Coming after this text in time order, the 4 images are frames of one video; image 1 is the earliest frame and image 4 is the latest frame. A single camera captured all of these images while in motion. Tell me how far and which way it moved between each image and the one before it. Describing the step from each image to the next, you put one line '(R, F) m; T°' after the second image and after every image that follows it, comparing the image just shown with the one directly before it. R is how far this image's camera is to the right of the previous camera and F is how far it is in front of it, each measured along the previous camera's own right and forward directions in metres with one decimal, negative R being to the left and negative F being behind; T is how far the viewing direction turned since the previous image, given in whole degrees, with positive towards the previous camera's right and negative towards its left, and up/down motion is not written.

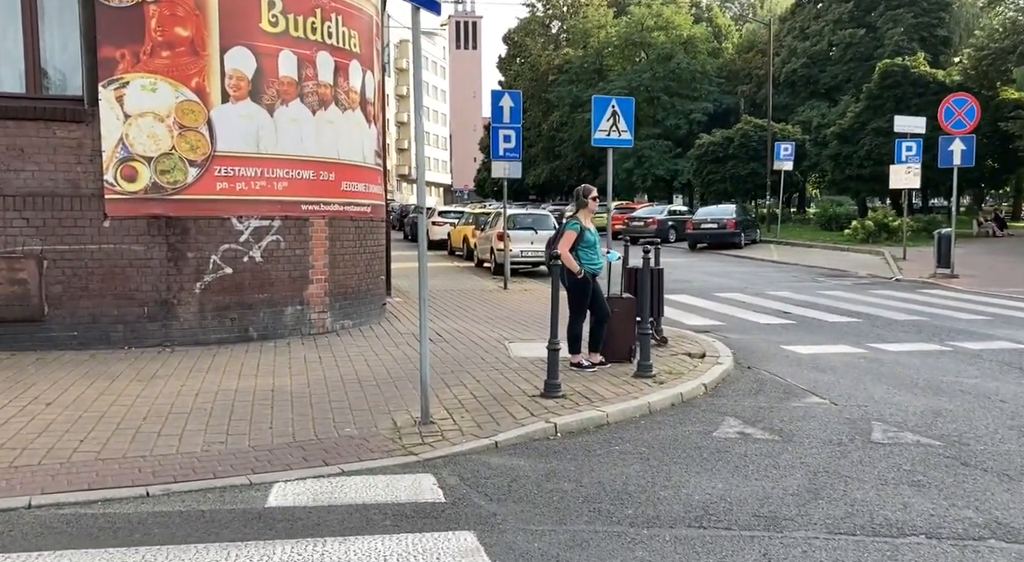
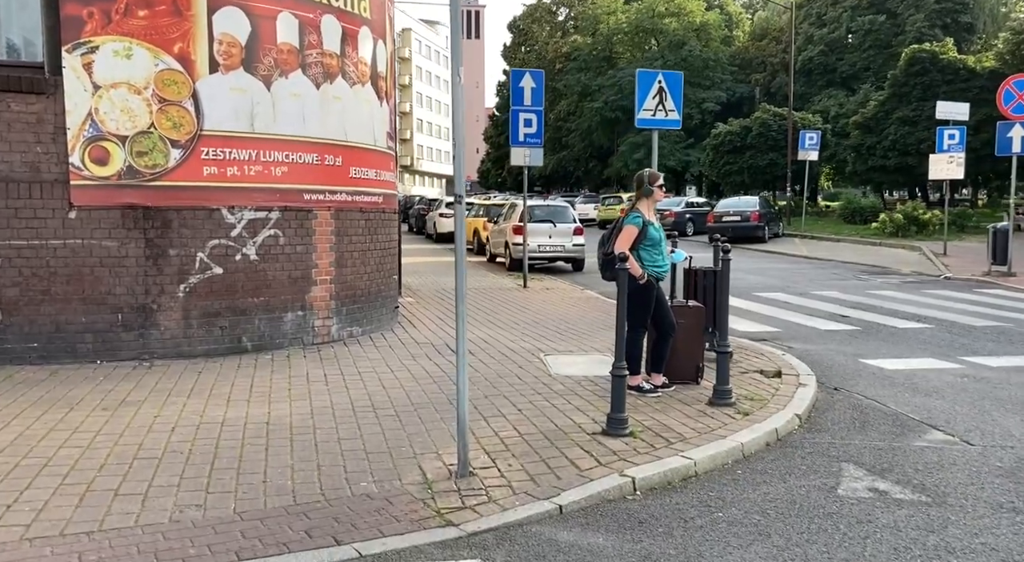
(-0.4, +1.3) m; 0°
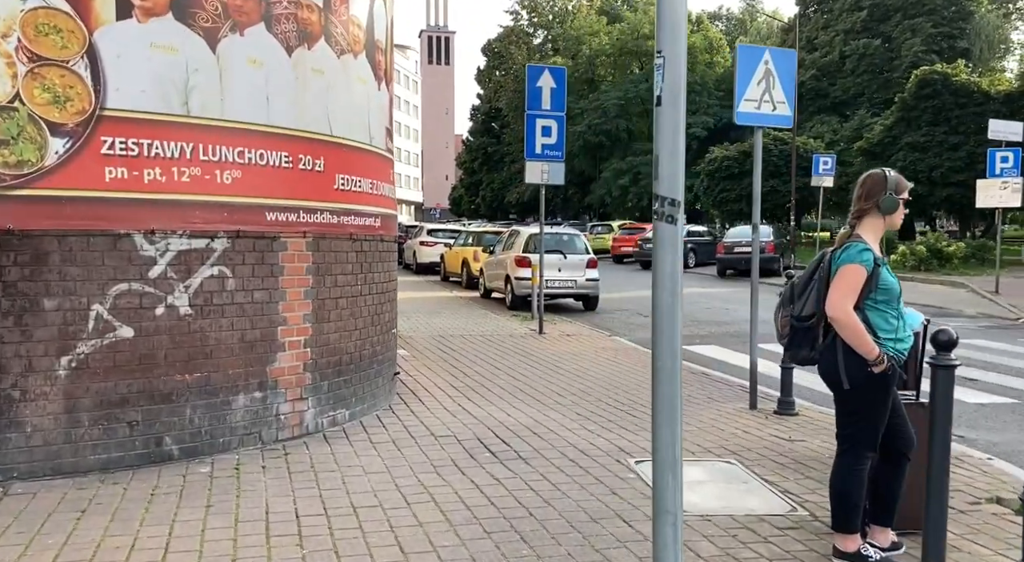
(-0.7, +2.7) m; +2°
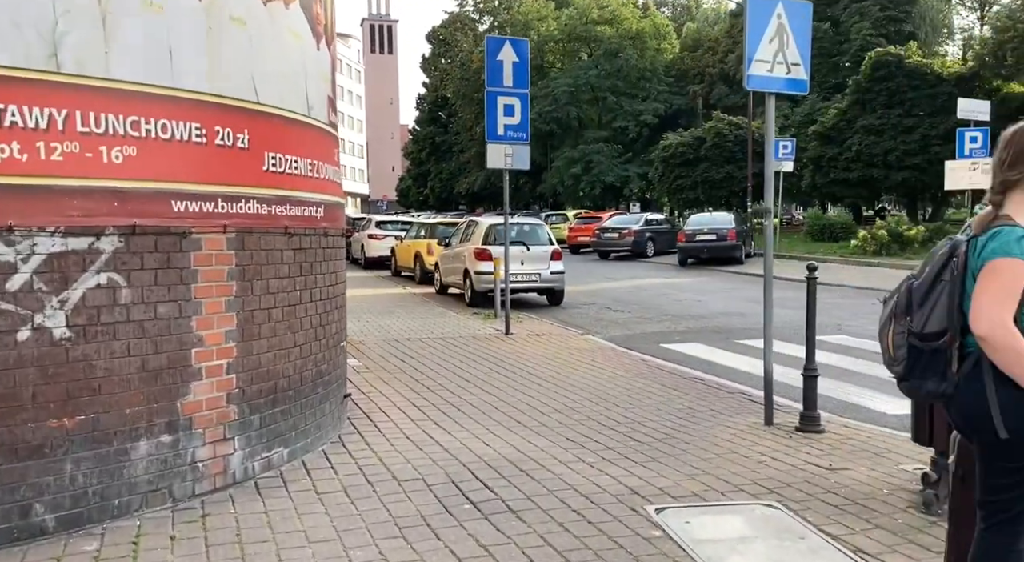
(-0.2, +1.1) m; +4°
